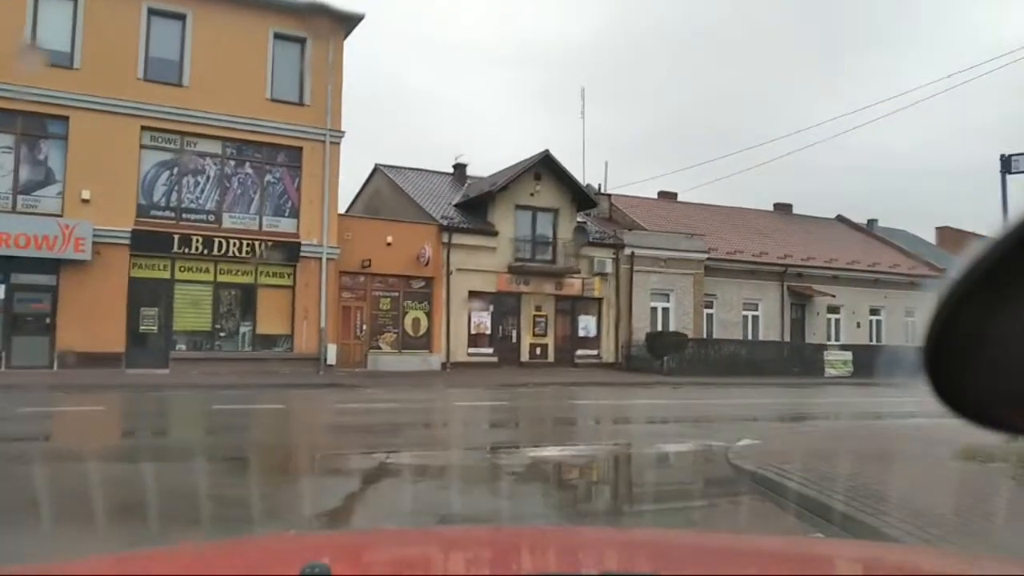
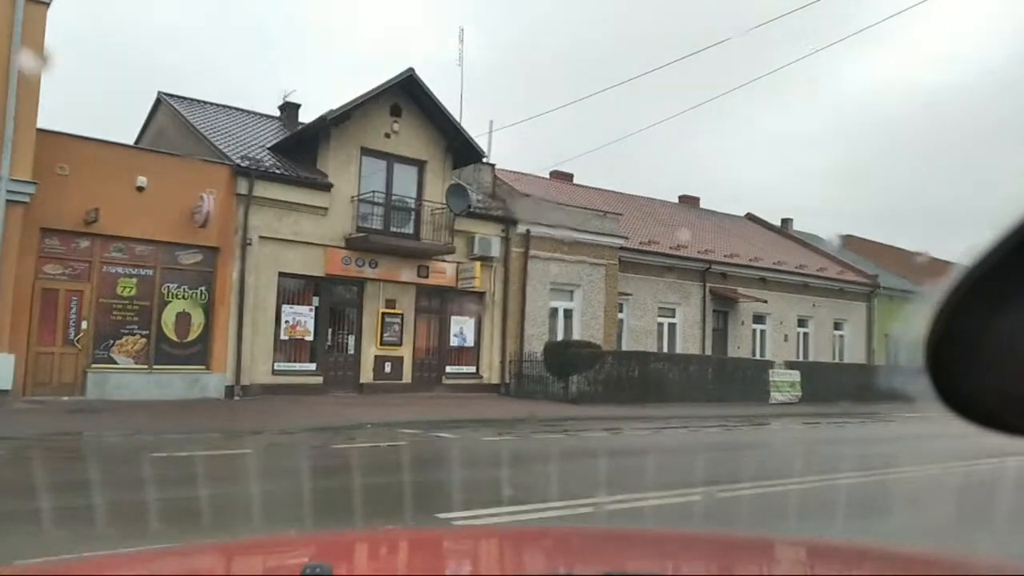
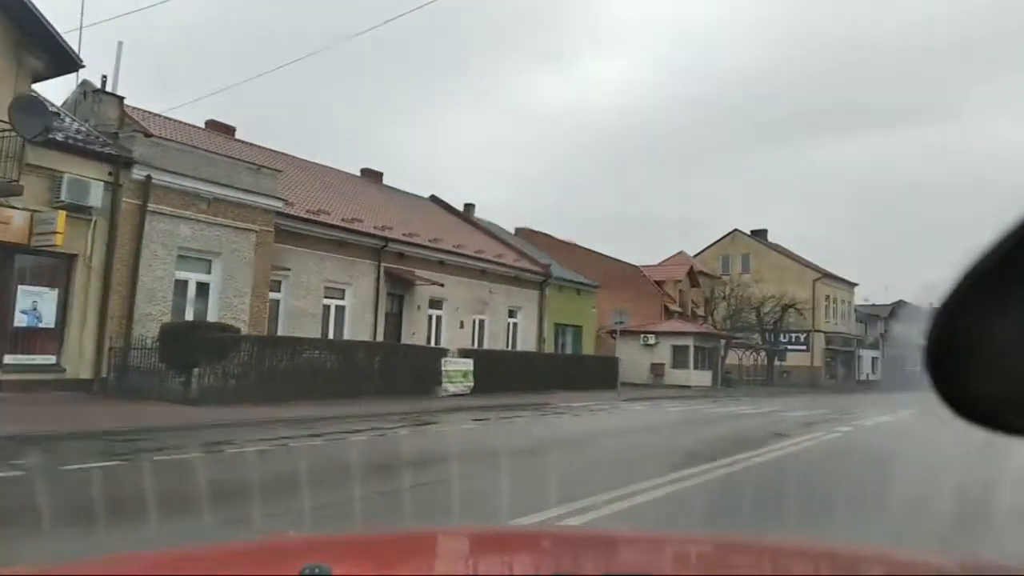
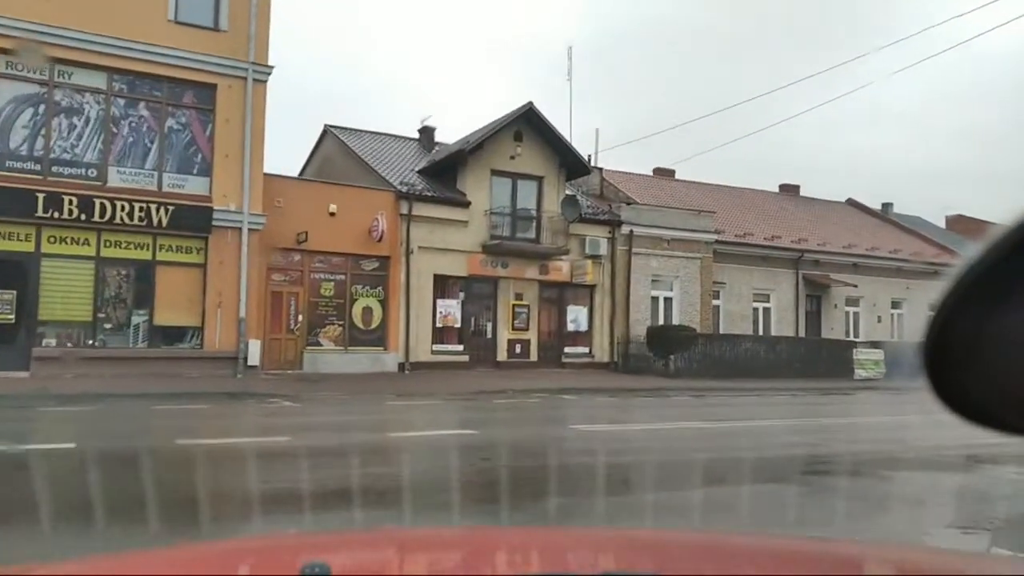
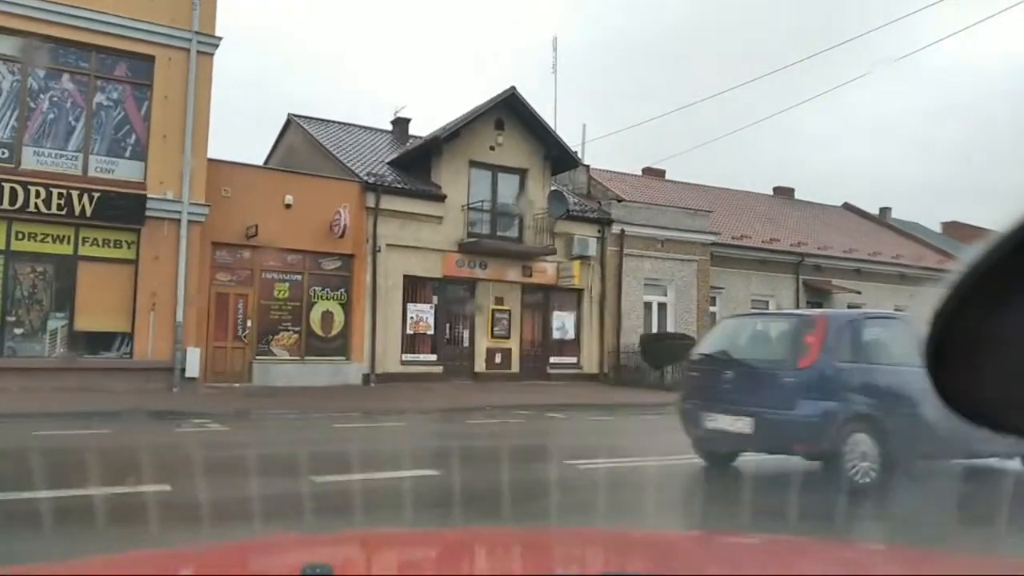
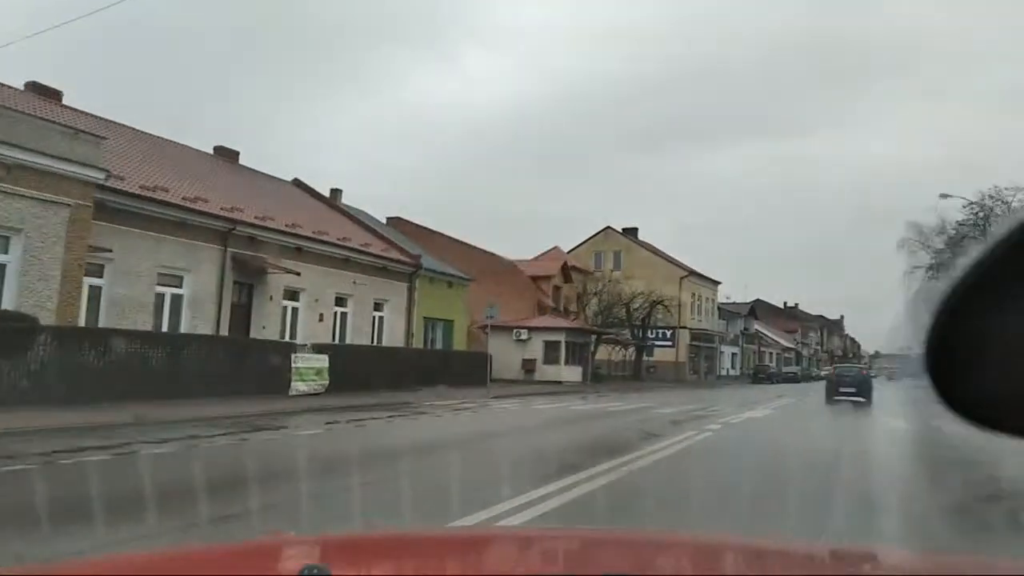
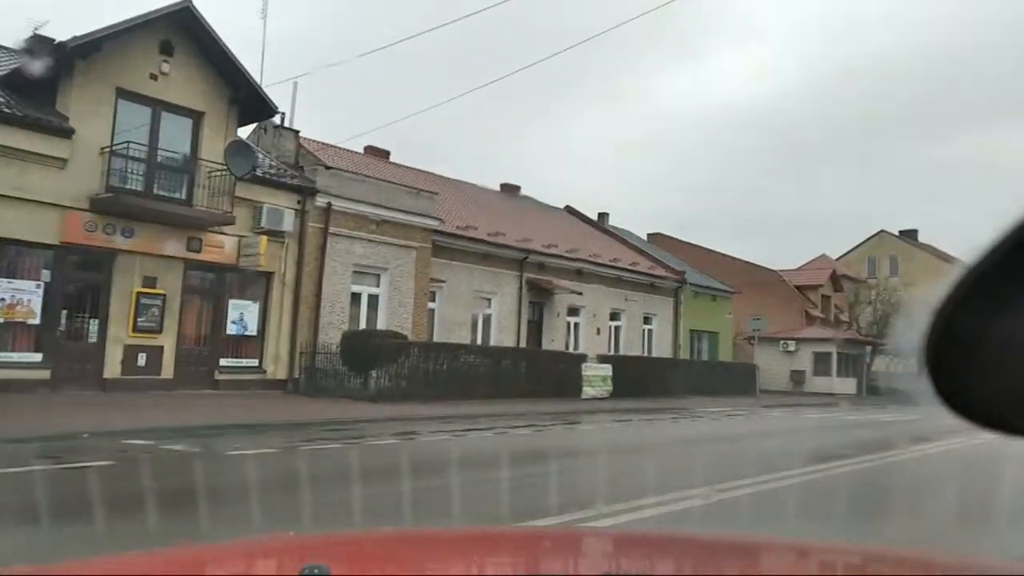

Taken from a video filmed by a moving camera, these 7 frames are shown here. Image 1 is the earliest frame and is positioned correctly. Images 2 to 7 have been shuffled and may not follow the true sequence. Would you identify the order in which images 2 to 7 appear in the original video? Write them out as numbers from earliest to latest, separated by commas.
4, 5, 2, 7, 3, 6
